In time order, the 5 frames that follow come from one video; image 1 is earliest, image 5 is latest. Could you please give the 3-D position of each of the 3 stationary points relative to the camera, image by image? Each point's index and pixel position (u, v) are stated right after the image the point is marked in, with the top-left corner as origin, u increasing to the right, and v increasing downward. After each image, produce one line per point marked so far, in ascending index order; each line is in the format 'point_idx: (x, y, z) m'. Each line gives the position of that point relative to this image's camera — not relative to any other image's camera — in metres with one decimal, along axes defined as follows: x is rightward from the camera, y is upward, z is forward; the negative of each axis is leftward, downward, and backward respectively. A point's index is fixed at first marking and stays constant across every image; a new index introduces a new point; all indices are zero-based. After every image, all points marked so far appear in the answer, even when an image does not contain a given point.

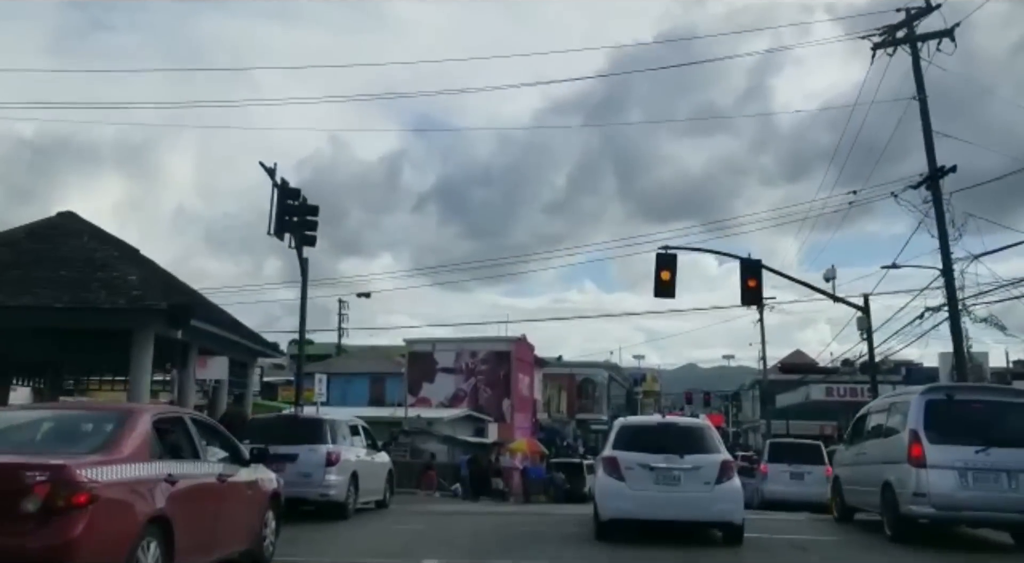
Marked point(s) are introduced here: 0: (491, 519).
0: (-0.3, -3.5, +16.5) m
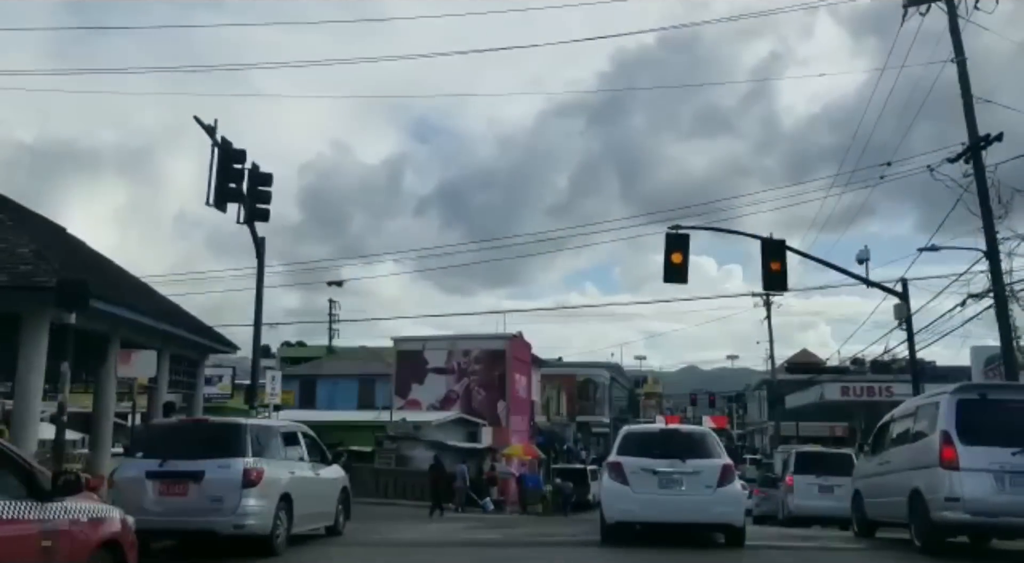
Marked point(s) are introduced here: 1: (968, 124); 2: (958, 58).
0: (-0.4, -3.3, +14.2) m
1: (+7.8, +2.7, +19.3) m
2: (+7.6, +3.8, +19.4) m
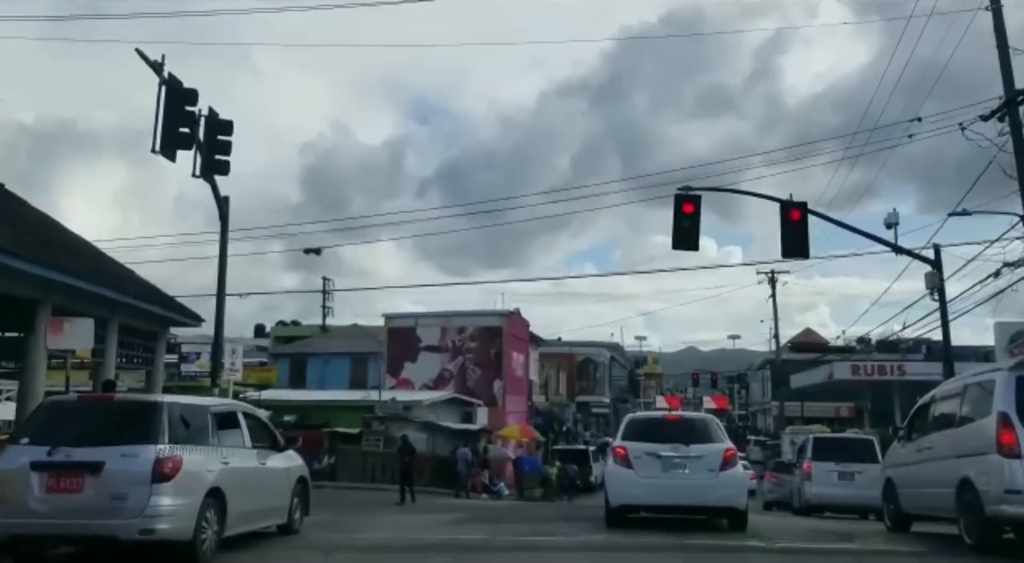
0: (-0.5, -2.9, +12.8) m
1: (+7.7, +3.2, +17.8) m
2: (+7.5, +4.3, +17.8) m
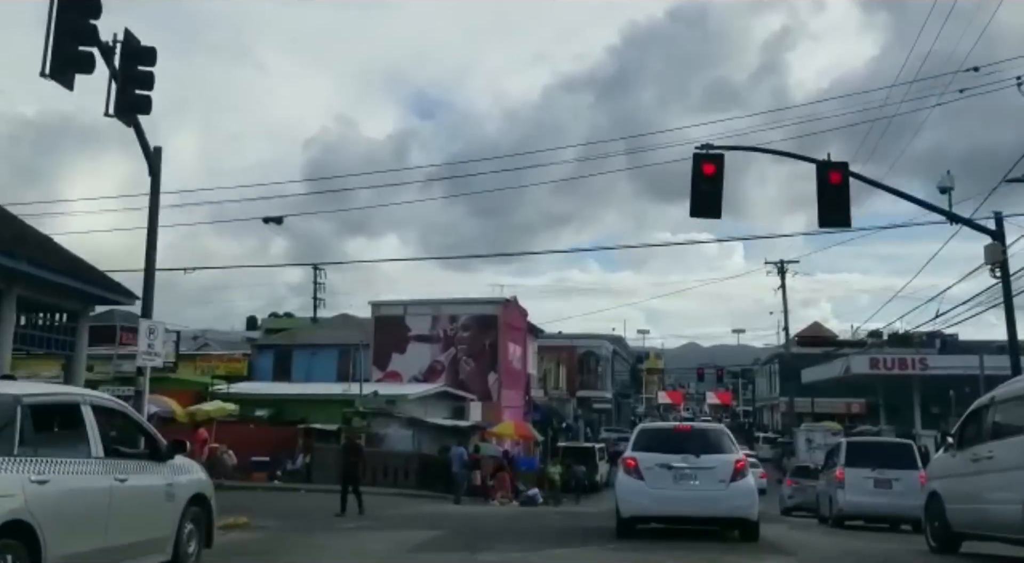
0: (-0.6, -2.6, +10.6) m
1: (+7.6, +3.5, +15.6) m
2: (+7.4, +4.6, +15.6) m
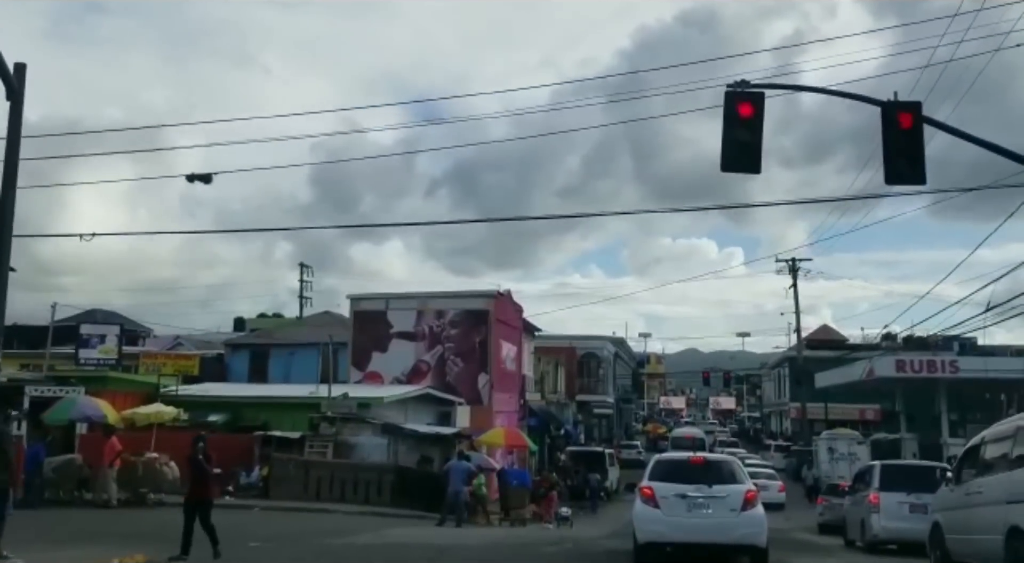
0: (-0.8, -2.3, +7.9) m
1: (+7.4, +3.7, +12.8) m
2: (+7.3, +4.9, +12.8) m
